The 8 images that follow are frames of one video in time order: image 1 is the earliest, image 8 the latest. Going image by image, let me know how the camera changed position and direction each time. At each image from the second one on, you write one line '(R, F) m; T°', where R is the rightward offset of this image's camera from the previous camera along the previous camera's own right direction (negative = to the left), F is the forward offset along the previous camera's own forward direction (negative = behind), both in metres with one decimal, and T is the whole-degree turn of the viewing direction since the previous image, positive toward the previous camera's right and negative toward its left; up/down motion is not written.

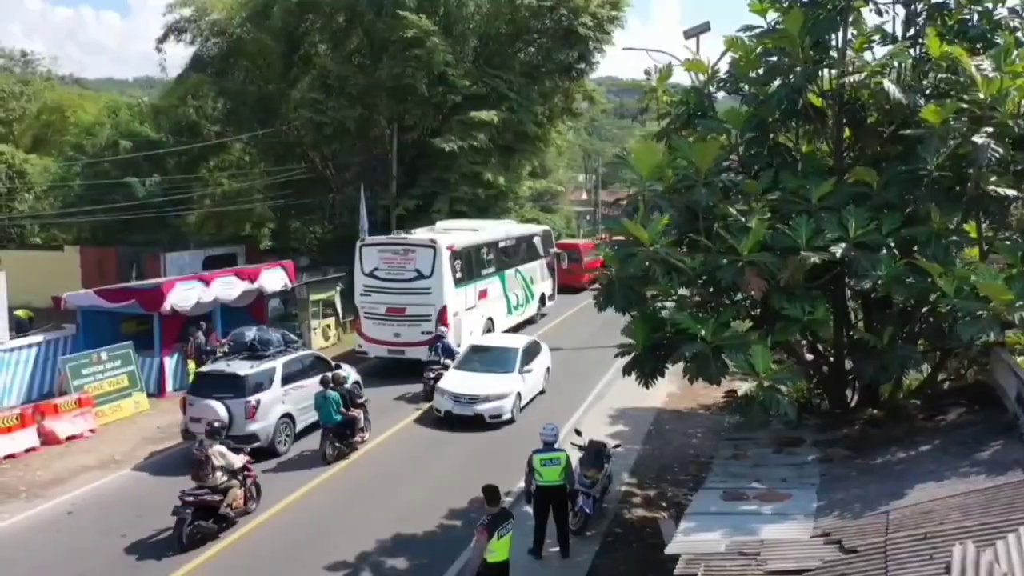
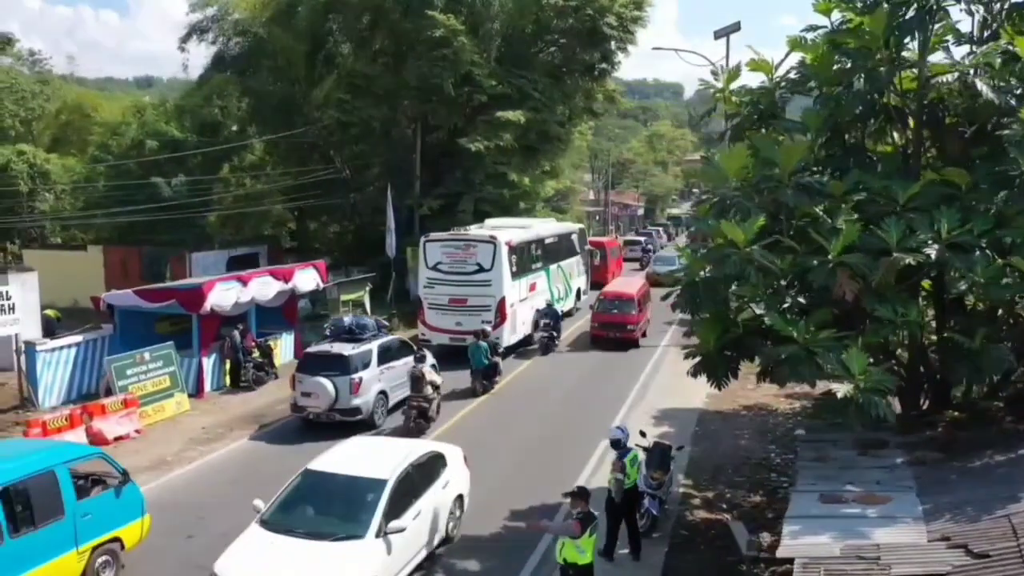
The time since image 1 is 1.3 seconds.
(-0.9, 0.0) m; 0°
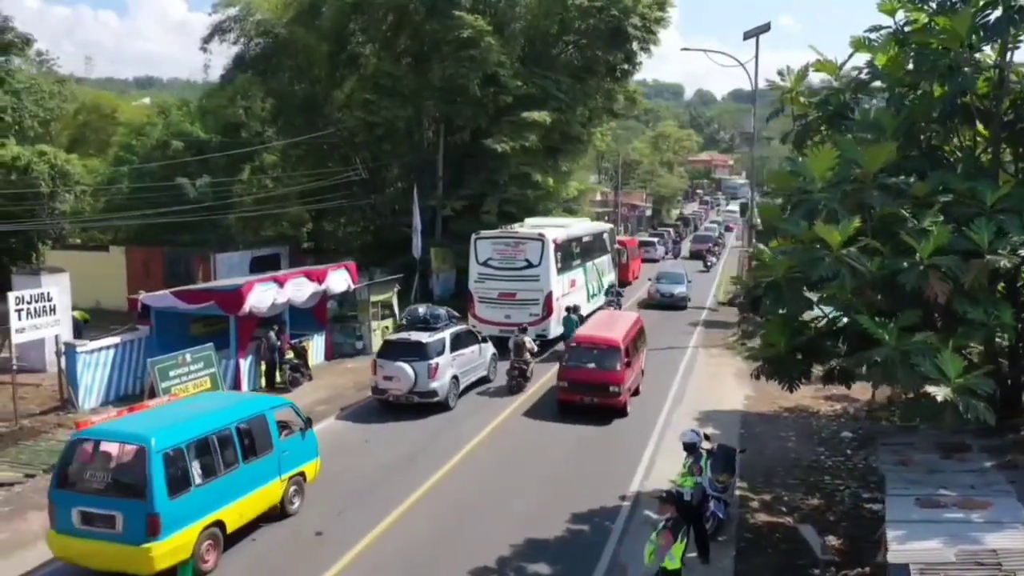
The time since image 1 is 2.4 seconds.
(-0.9, +0.1) m; 0°
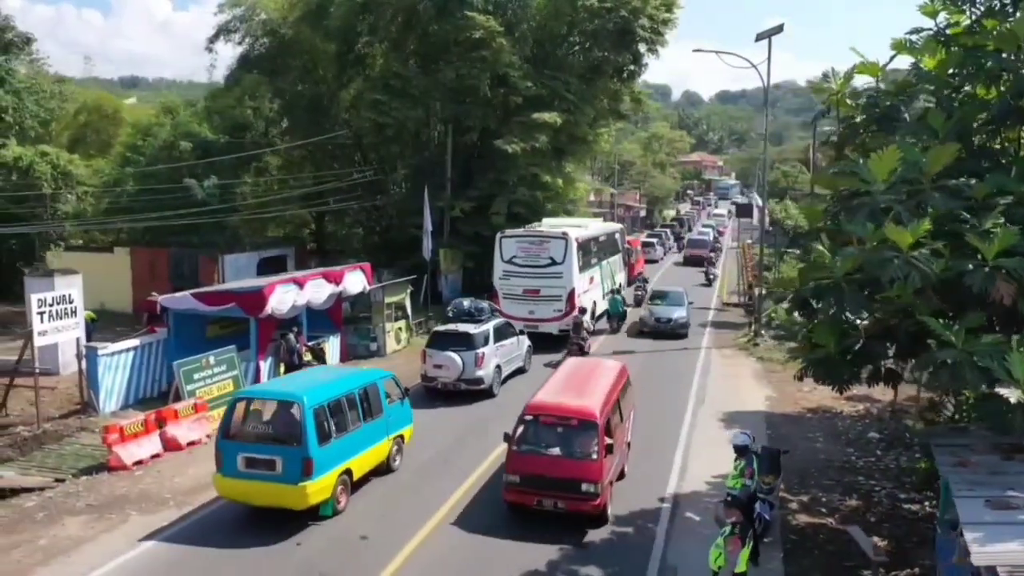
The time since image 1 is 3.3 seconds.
(-0.8, +0.1) m; +1°
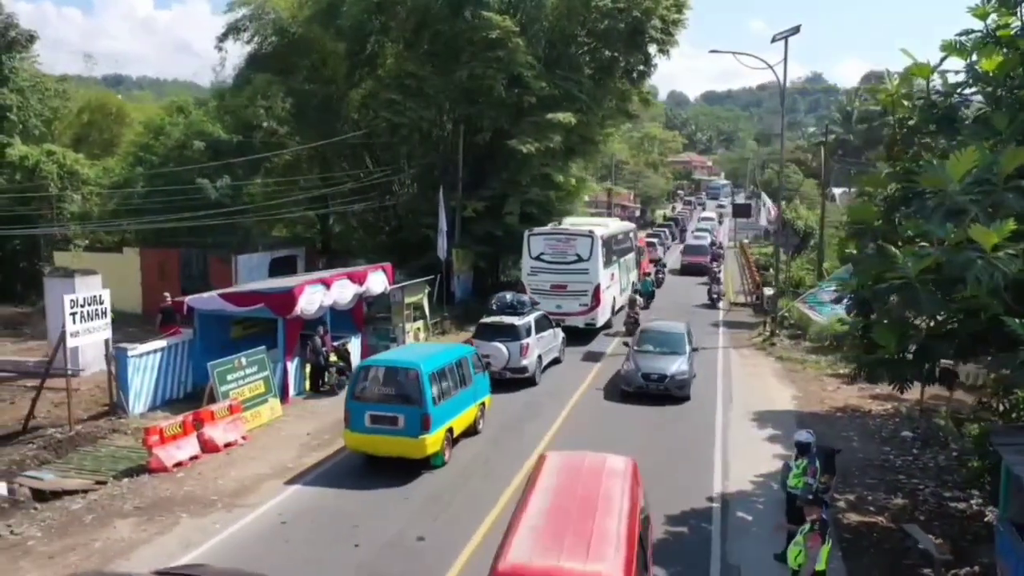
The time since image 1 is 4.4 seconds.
(-1.0, 0.0) m; +1°
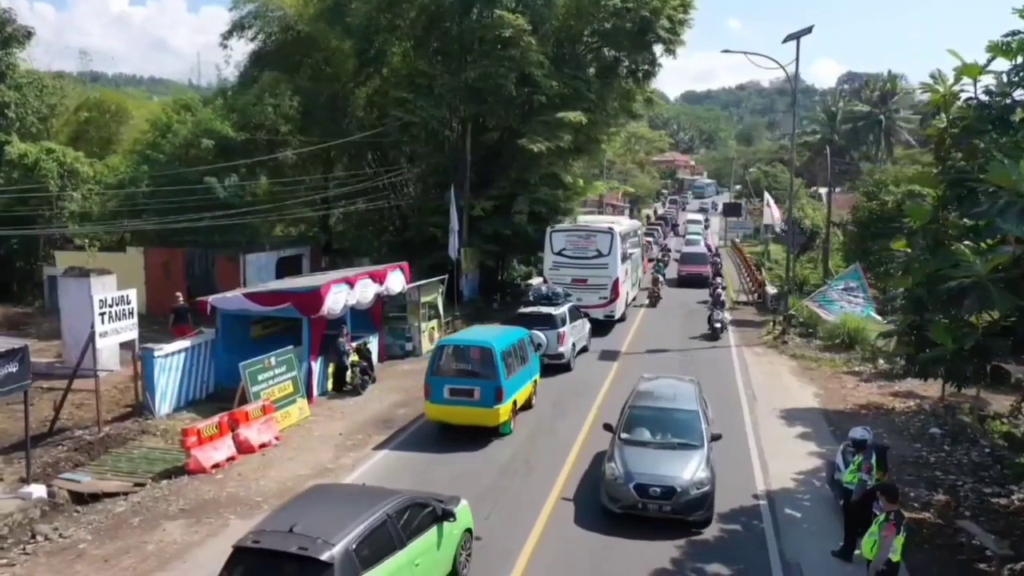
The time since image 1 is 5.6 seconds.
(-1.0, 0.0) m; +1°
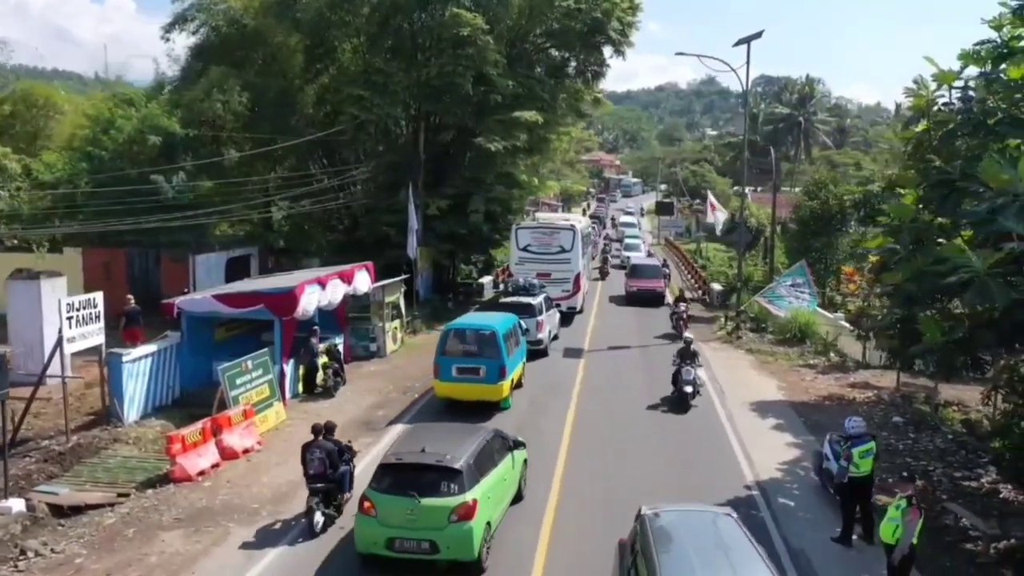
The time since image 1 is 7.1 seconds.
(-1.1, 0.0) m; +5°
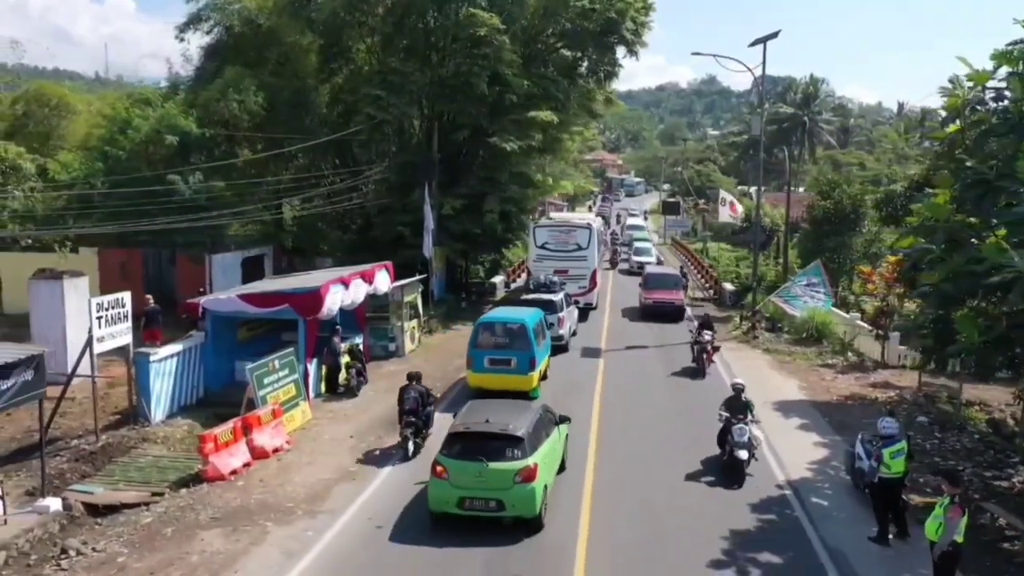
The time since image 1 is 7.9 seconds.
(-0.5, 0.0) m; 0°
